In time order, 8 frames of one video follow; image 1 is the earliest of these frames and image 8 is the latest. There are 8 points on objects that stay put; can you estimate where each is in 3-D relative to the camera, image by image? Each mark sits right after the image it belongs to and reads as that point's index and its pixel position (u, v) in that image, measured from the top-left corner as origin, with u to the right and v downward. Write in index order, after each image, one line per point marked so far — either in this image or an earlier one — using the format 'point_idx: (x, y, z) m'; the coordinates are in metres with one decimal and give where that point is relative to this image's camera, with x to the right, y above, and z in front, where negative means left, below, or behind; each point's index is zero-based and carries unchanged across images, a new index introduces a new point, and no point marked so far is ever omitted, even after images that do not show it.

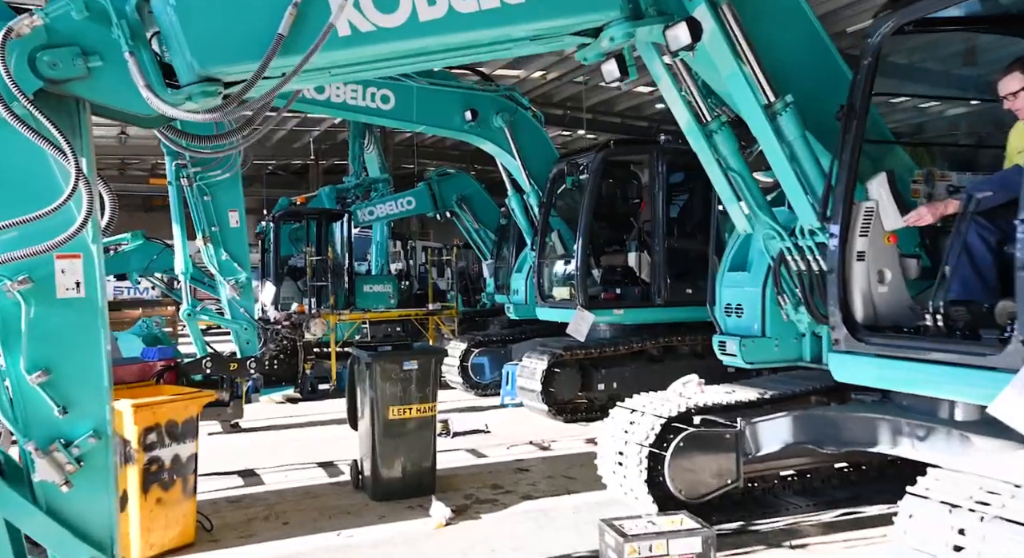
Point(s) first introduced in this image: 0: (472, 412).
0: (-0.4, -1.2, +8.1) m
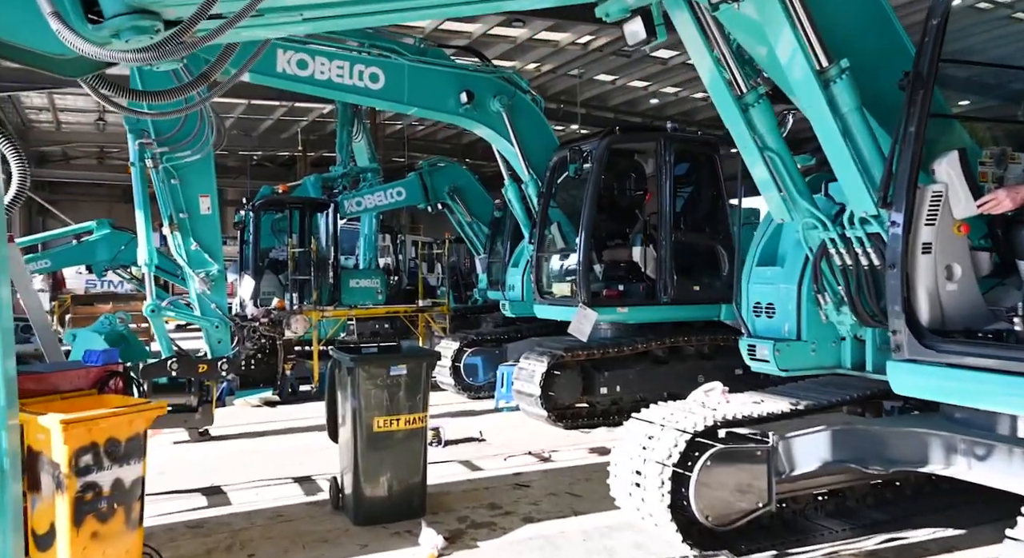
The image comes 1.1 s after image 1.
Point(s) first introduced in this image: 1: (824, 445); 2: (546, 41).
0: (-0.4, -1.2, +7.5) m
1: (+1.3, -0.7, +3.8) m
2: (+0.4, +3.3, +12.6) m
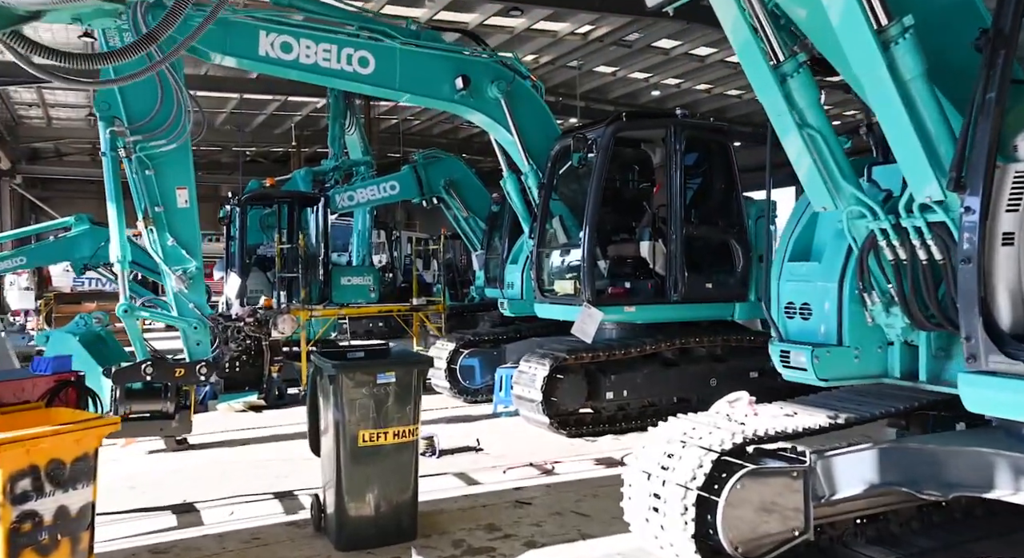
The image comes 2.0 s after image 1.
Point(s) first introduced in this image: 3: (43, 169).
0: (-0.4, -1.1, +7.1) m
1: (+1.3, -0.7, +3.3) m
2: (+0.4, +3.4, +12.2) m
3: (-10.4, +2.5, +19.8) m
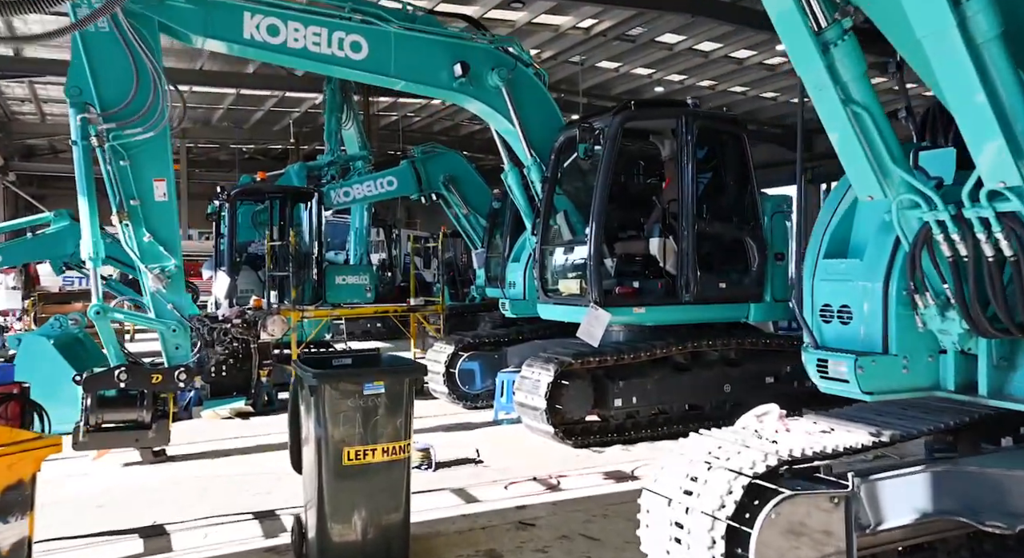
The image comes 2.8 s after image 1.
0: (-0.4, -1.1, +6.7) m
1: (+1.3, -0.7, +2.9) m
2: (+0.4, +3.4, +11.8) m
3: (-10.4, +2.5, +19.4) m
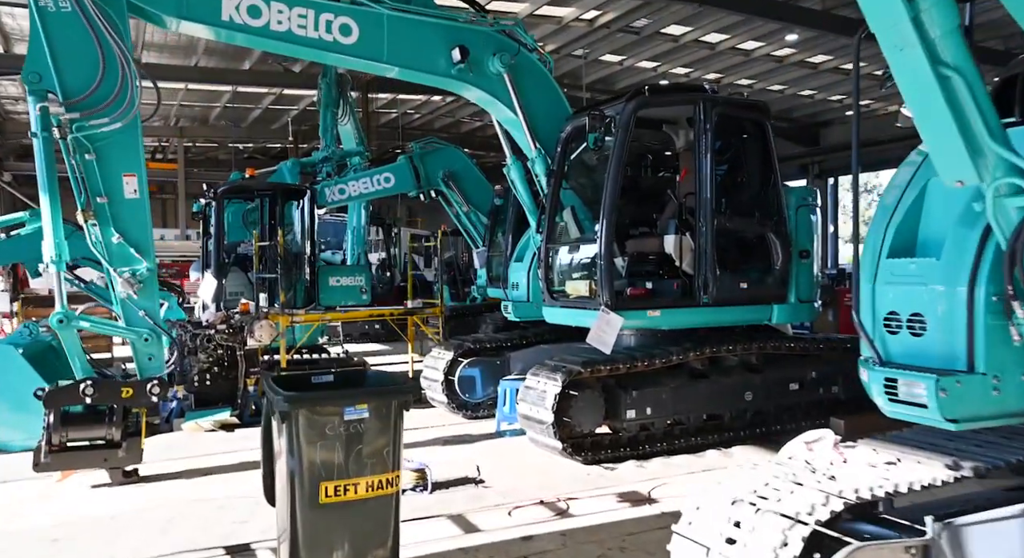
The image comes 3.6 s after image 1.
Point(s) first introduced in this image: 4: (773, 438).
0: (-0.4, -1.1, +6.2) m
1: (+1.4, -0.7, +2.4) m
2: (+0.5, +3.4, +11.3) m
3: (-10.3, +2.4, +18.9) m
4: (+1.8, -1.1, +6.0) m
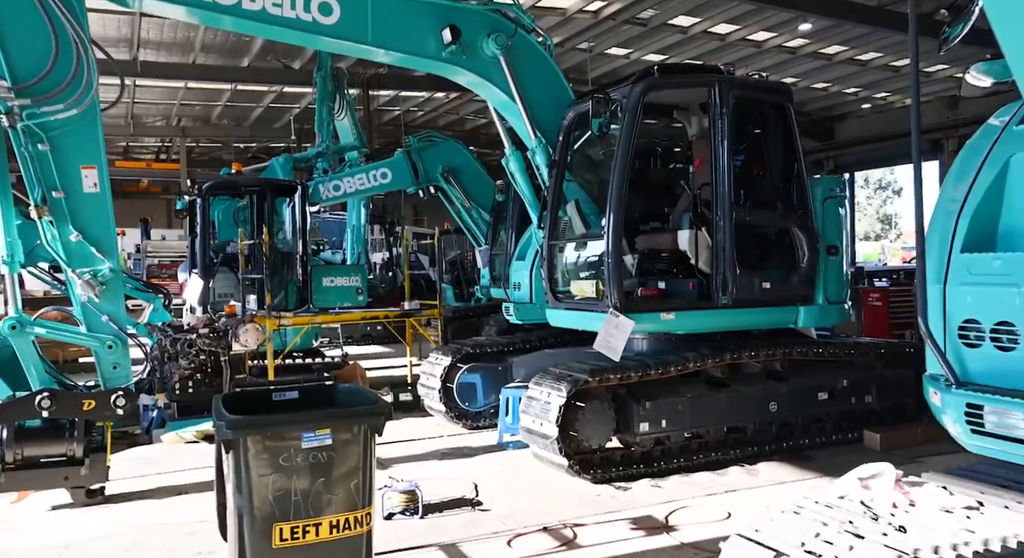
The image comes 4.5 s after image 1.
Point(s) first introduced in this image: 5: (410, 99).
0: (-0.3, -1.2, +5.7) m
1: (+1.3, -0.7, +1.9) m
2: (+0.5, +3.4, +10.8) m
3: (-10.2, +2.4, +18.5) m
4: (+1.8, -1.1, +5.5) m
5: (-1.8, +3.2, +15.8) m
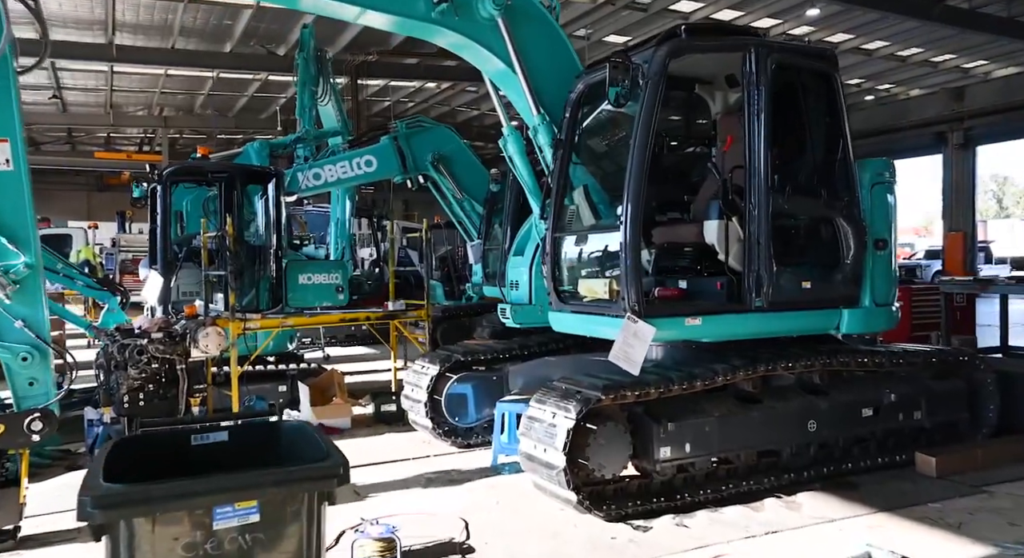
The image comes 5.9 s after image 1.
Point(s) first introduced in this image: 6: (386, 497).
0: (-0.4, -1.1, +4.9) m
1: (+1.4, -0.7, +1.2) m
2: (+0.4, +3.4, +10.0) m
3: (-10.4, +2.5, +17.6) m
4: (+1.8, -1.1, +4.8) m
5: (-1.9, +3.3, +15.0) m
6: (-0.7, -1.1, +4.7) m
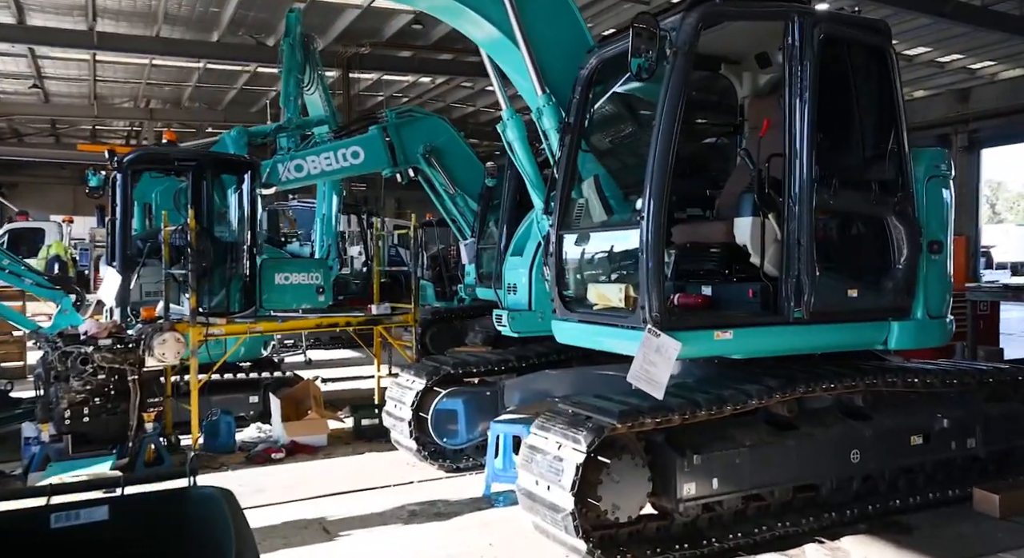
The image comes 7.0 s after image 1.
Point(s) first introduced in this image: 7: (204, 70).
0: (-0.4, -1.2, +4.2) m
1: (+1.4, -0.7, +0.5) m
2: (+0.4, +3.4, +9.4) m
3: (-10.4, +2.6, +16.9) m
4: (+1.8, -1.1, +4.1) m
5: (-2.0, +3.3, +14.3) m
6: (-0.7, -1.2, +4.0) m
7: (-5.3, +3.6, +14.7) m
